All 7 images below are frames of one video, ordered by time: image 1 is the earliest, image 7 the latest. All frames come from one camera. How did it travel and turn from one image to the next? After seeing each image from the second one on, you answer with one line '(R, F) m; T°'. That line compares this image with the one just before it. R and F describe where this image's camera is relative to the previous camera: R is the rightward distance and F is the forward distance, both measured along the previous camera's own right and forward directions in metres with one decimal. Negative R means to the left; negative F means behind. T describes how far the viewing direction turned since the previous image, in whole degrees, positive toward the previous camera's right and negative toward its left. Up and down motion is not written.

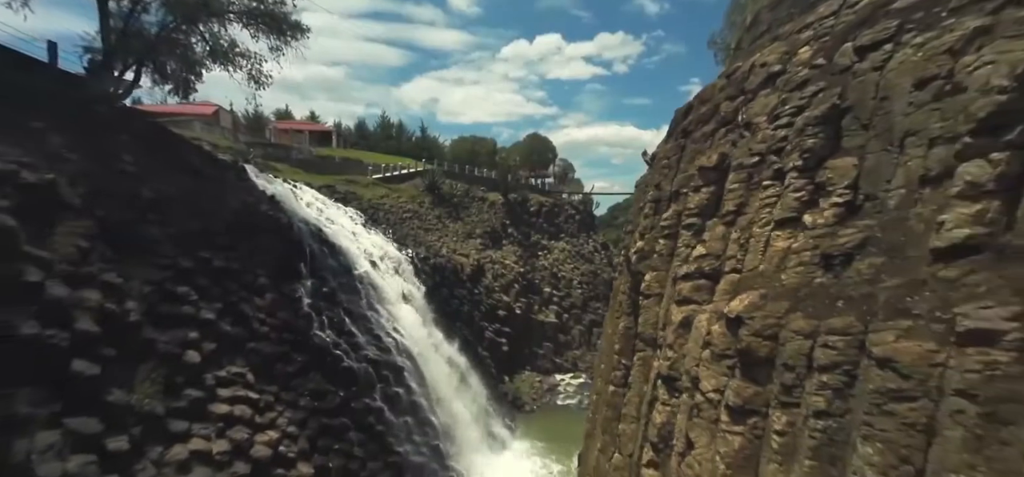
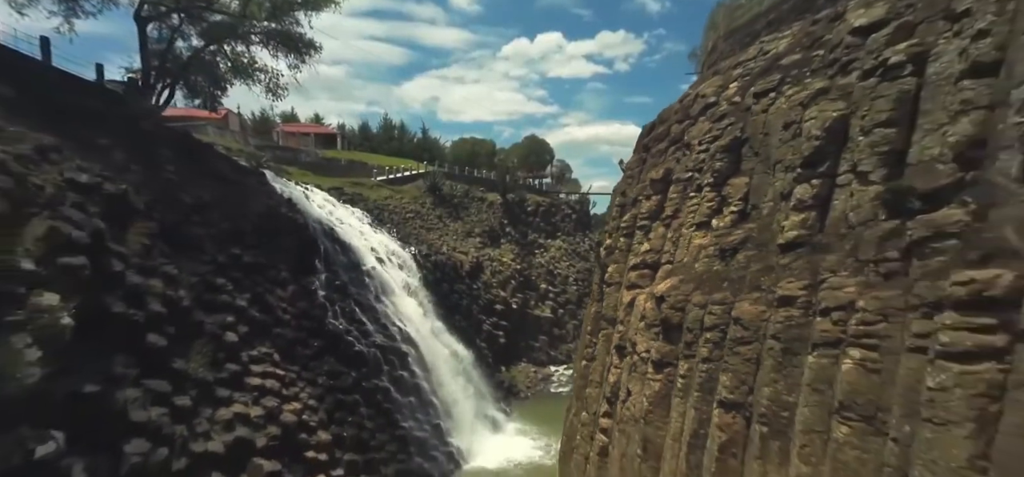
(+0.2, -1.6) m; 0°
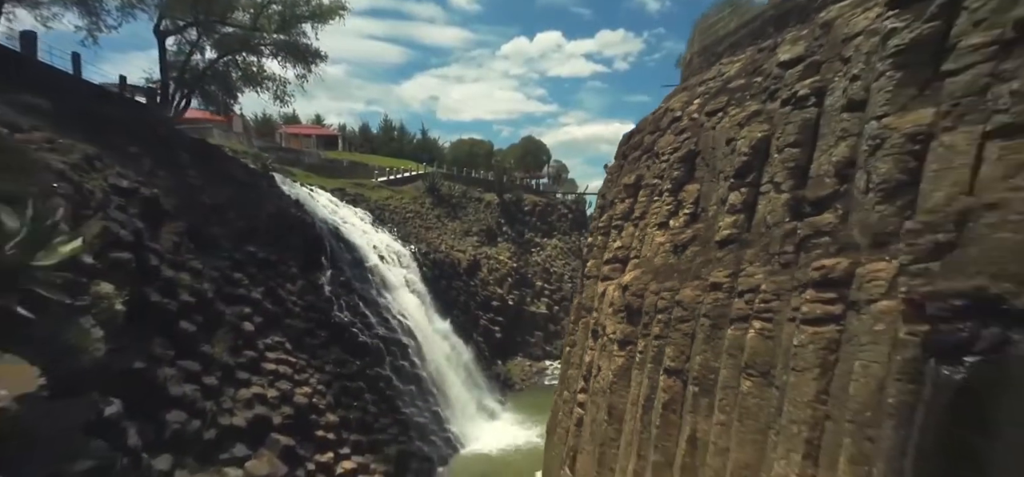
(+0.2, -1.1) m; 0°
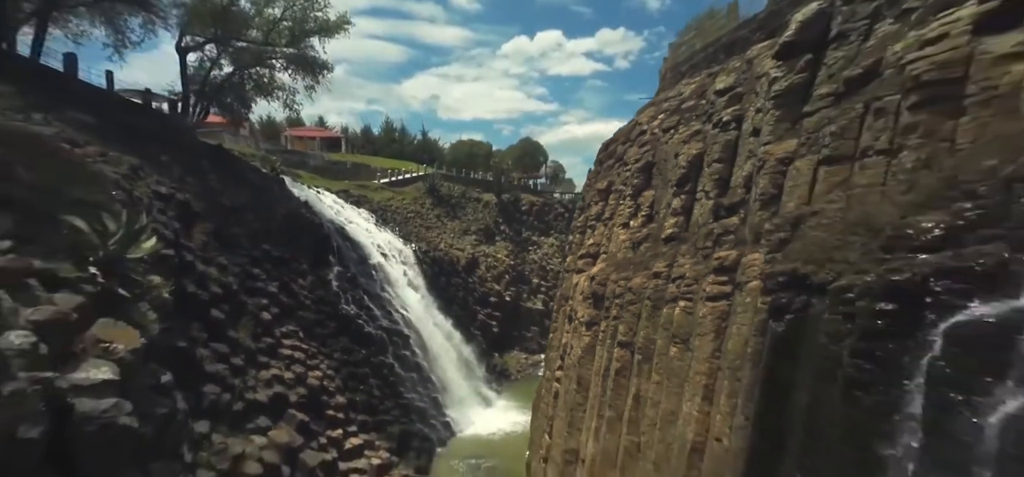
(+0.3, -1.3) m; 0°
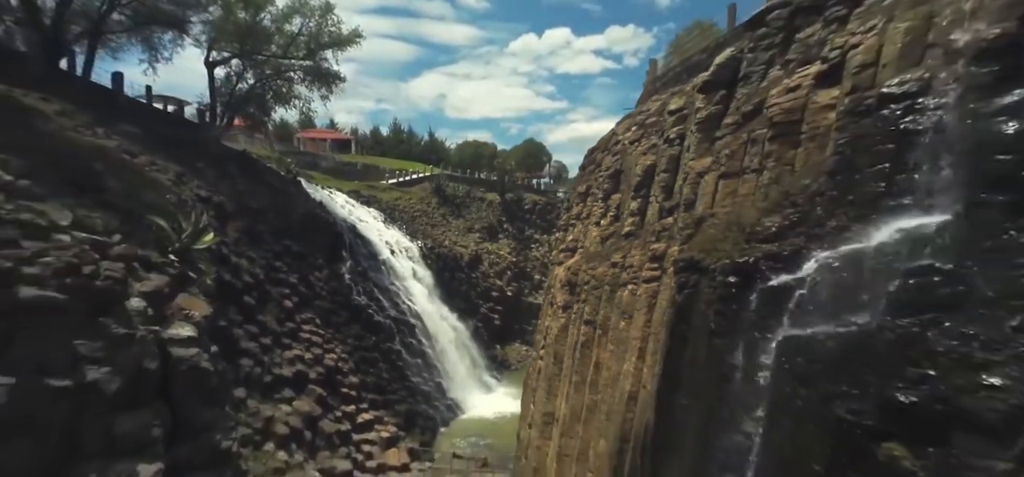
(+0.4, -1.5) m; -1°
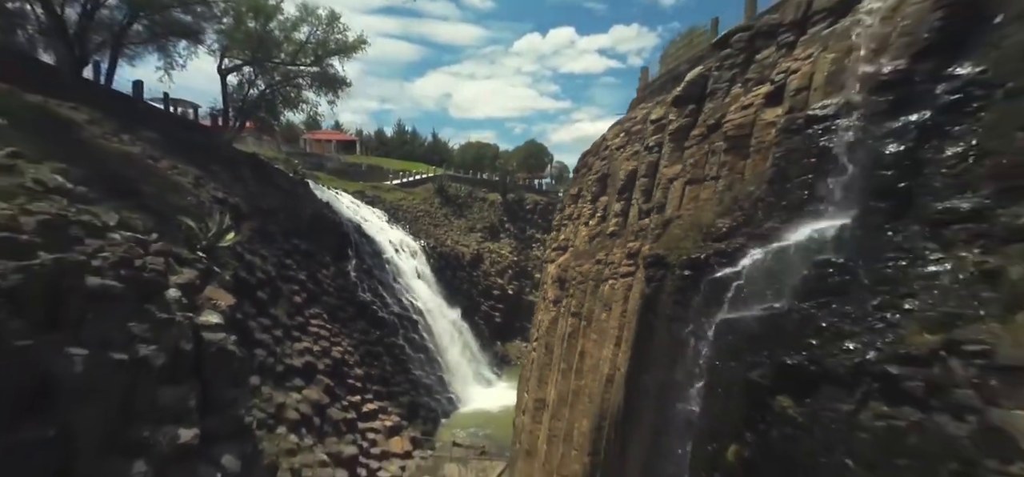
(+0.2, -0.8) m; 0°
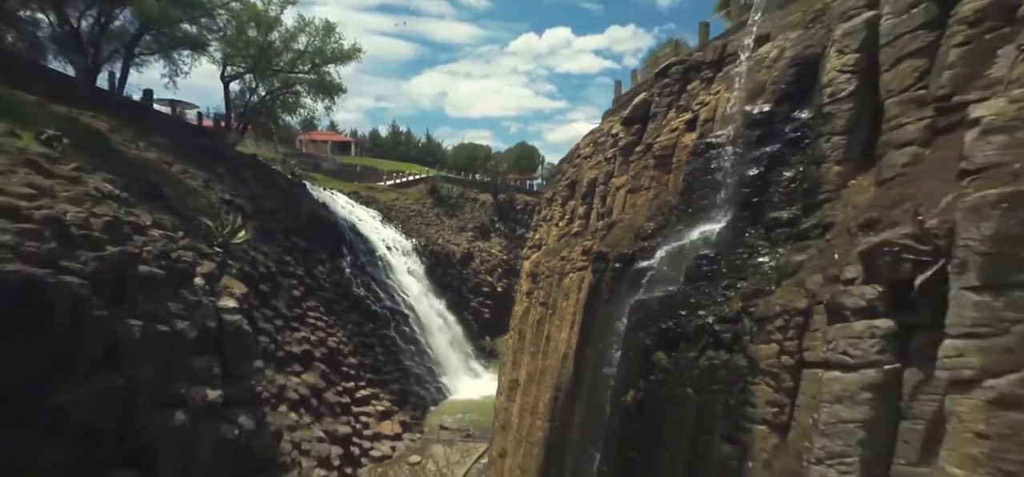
(+0.4, -1.3) m; +1°
